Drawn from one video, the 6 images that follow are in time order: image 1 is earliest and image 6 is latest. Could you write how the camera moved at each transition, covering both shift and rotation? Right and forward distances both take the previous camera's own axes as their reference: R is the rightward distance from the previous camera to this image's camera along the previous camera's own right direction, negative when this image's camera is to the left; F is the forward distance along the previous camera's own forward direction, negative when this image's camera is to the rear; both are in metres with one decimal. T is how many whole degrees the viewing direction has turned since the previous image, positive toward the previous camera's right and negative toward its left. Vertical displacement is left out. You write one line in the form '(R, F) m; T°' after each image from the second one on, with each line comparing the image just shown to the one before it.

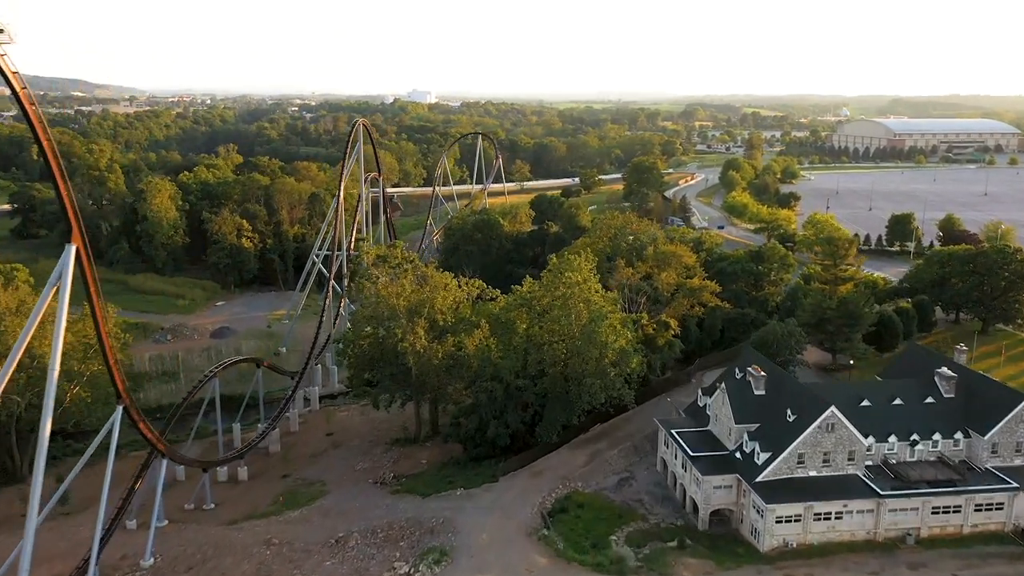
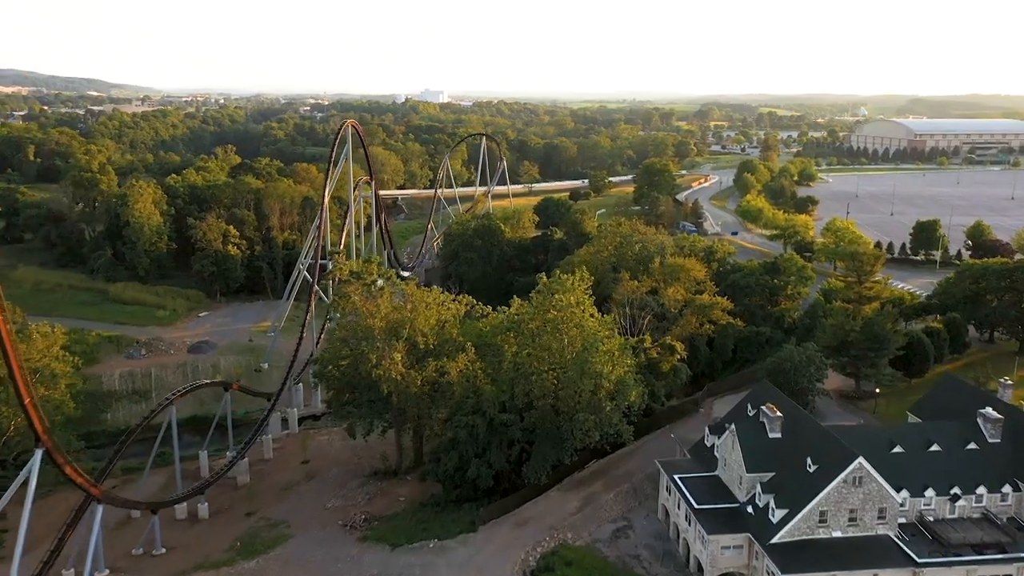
(+0.7, +2.5) m; -1°
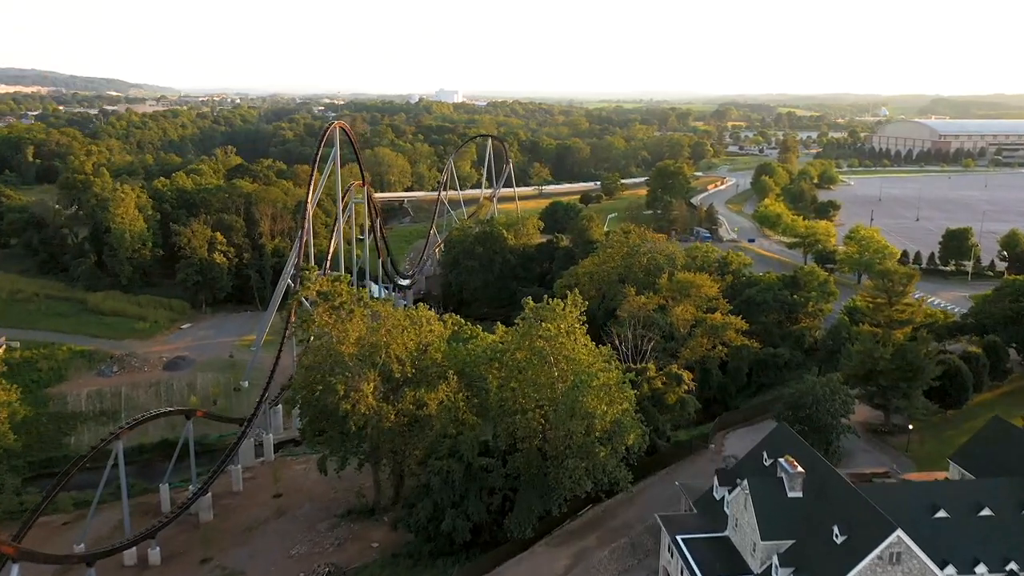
(+0.8, +2.5) m; -1°
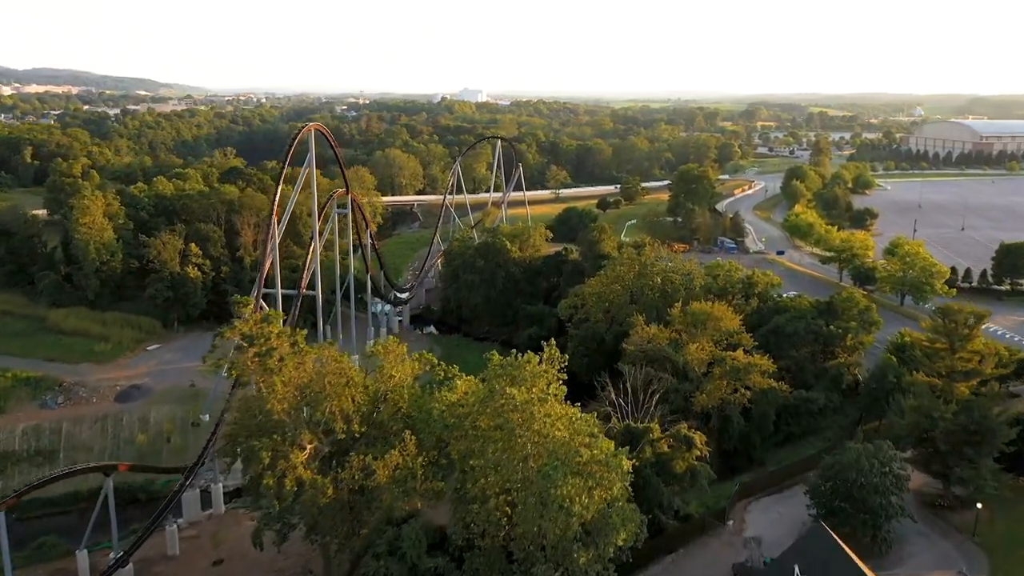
(+1.2, +4.0) m; -2°
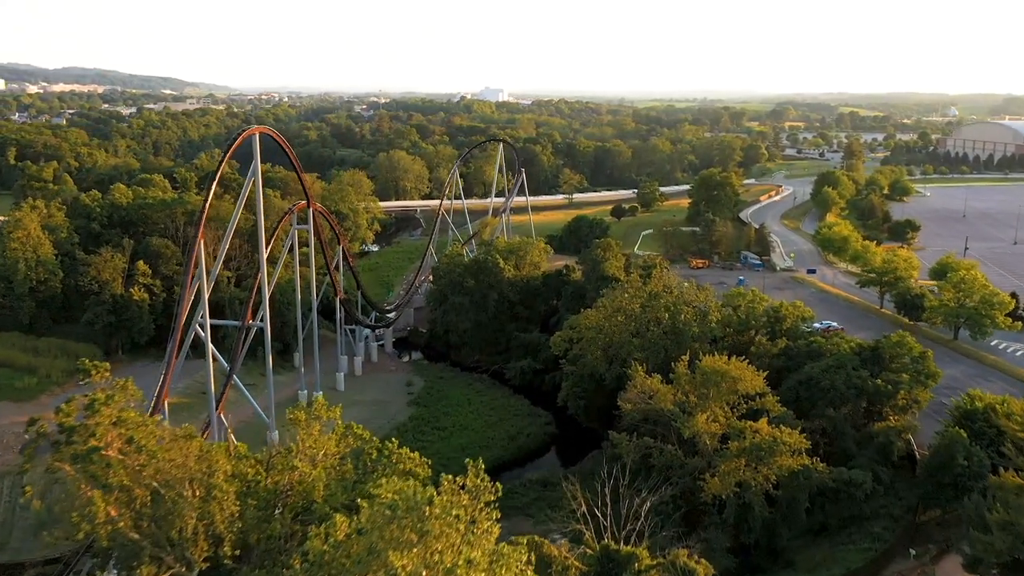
(+1.4, +4.9) m; -2°
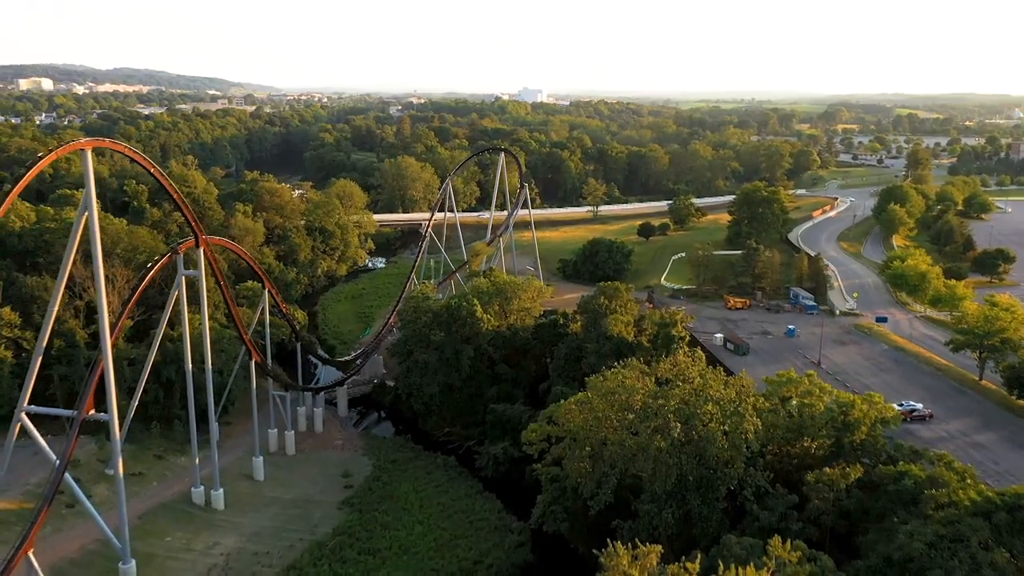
(+2.2, +8.4) m; -3°
